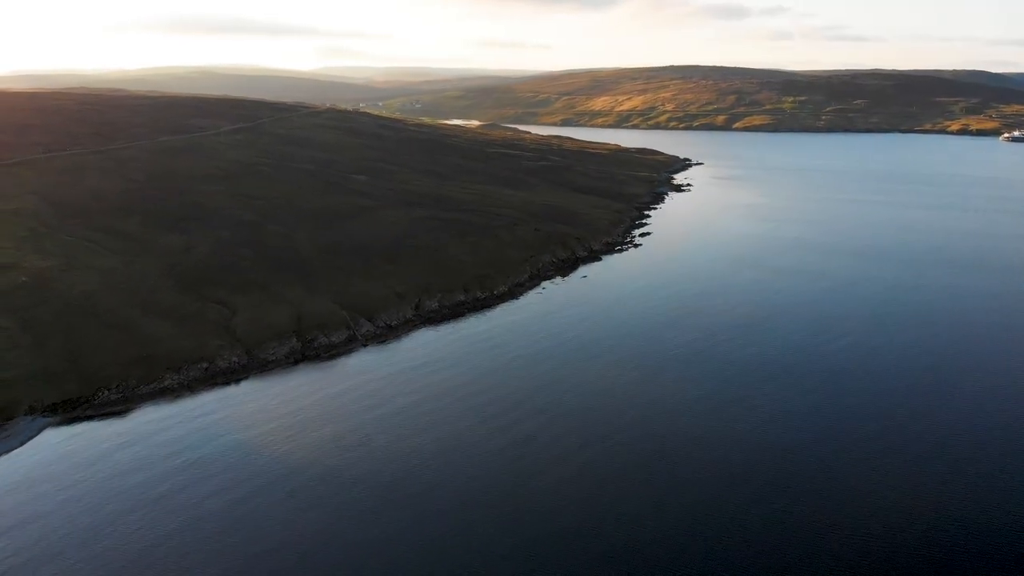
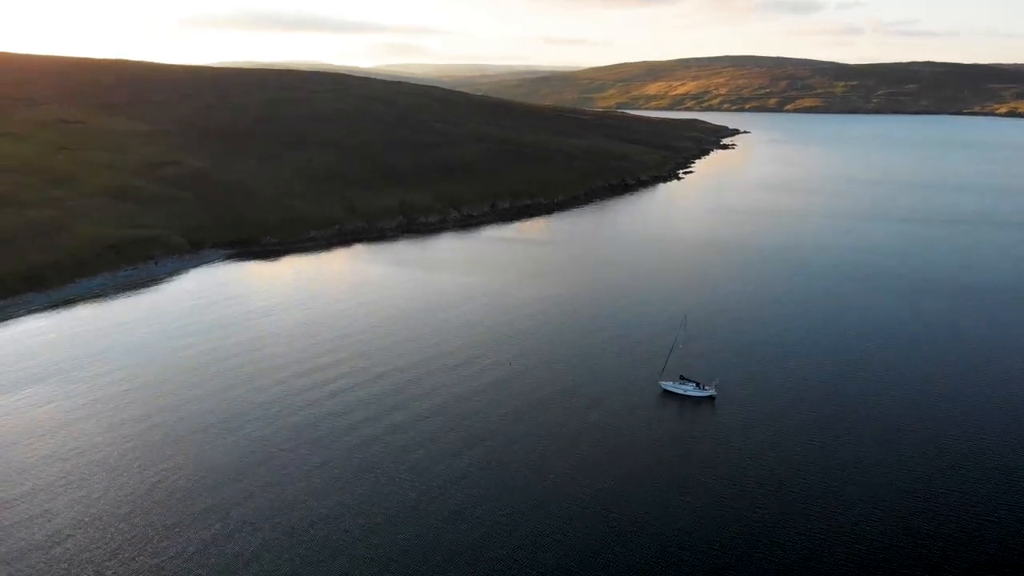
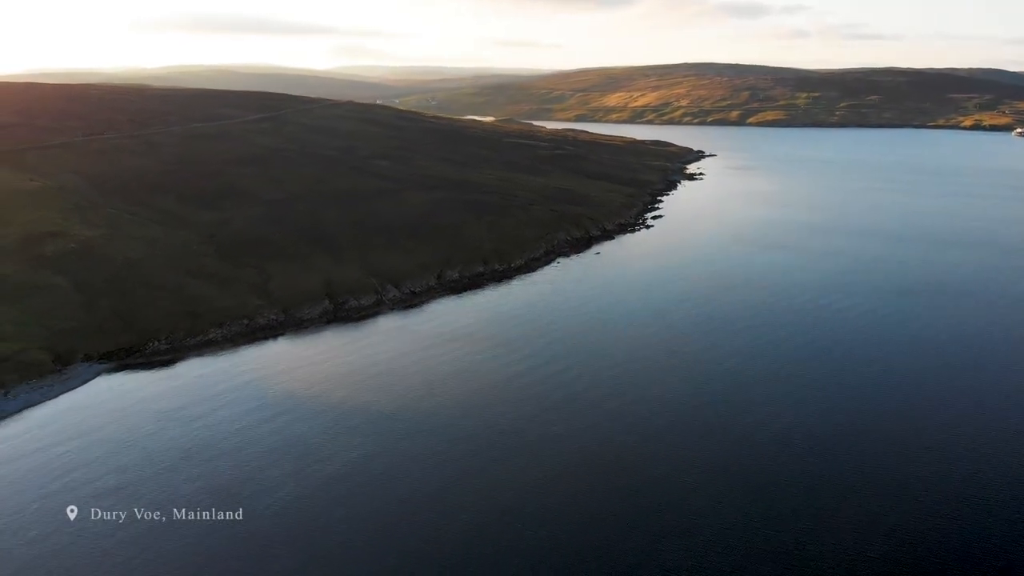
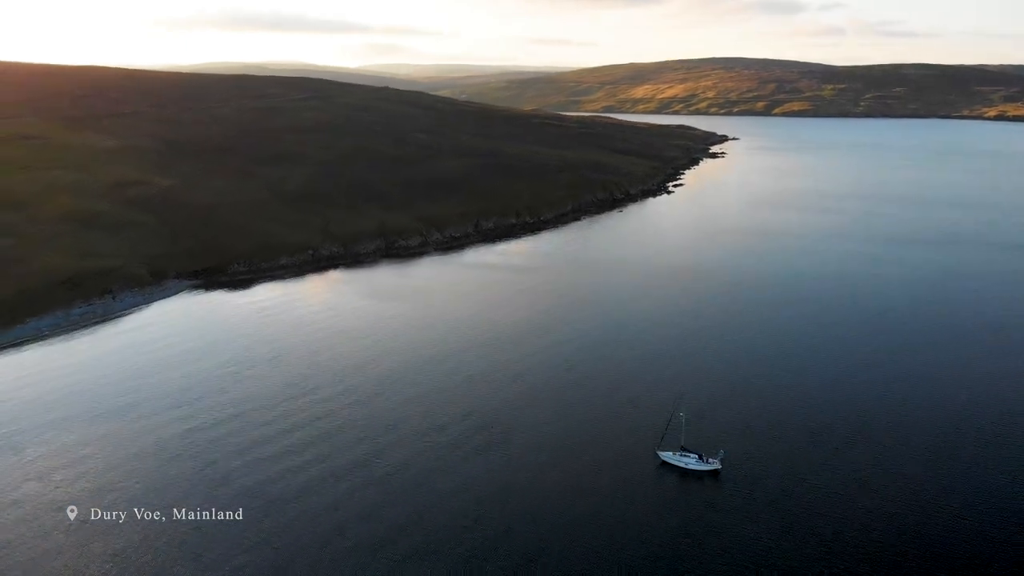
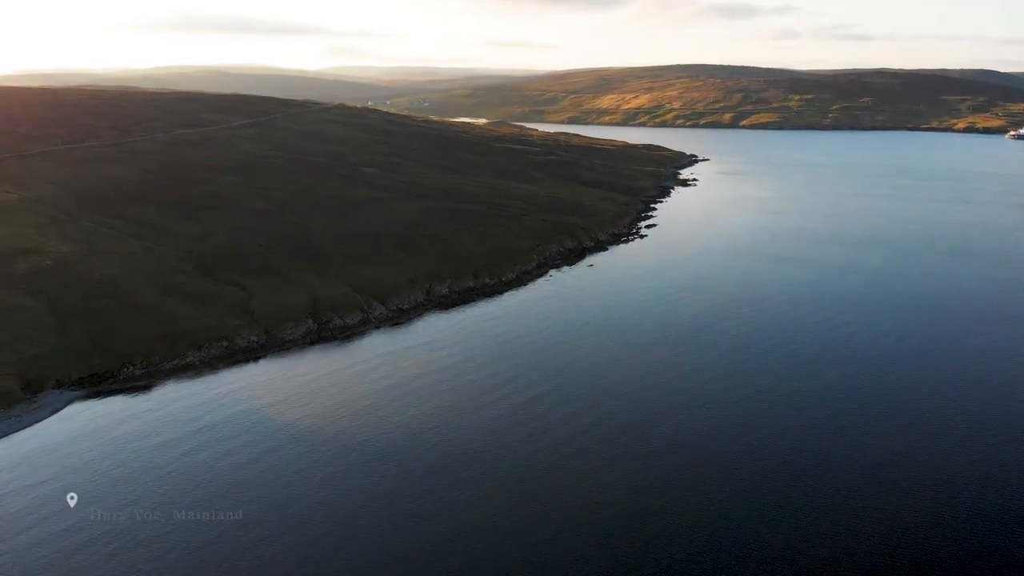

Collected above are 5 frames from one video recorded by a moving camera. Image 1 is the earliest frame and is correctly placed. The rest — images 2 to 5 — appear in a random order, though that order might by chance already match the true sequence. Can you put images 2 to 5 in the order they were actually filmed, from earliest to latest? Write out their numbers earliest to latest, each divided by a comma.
5, 3, 4, 2
